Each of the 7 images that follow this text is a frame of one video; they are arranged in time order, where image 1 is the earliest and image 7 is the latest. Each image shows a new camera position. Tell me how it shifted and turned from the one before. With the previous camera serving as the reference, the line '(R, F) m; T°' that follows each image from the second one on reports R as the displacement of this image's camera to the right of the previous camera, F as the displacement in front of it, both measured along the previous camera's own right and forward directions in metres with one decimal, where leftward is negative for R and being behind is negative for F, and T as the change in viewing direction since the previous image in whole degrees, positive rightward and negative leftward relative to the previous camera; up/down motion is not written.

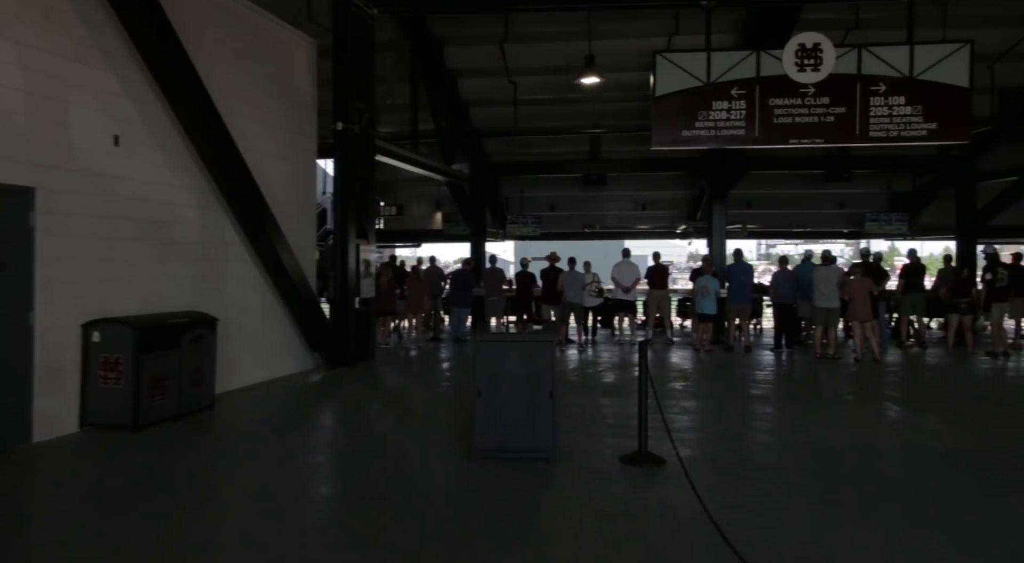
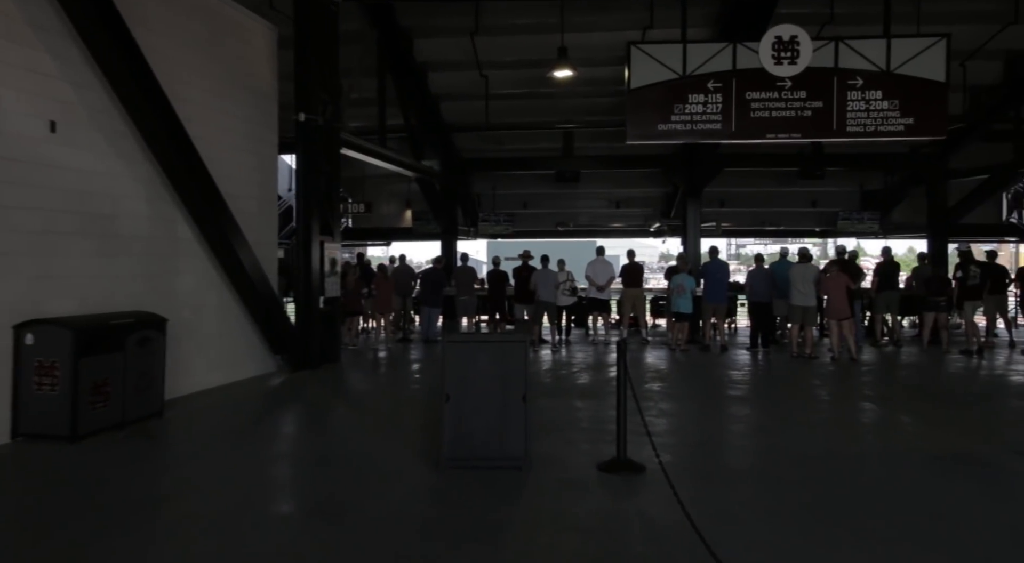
(0.0, +0.3) m; +2°
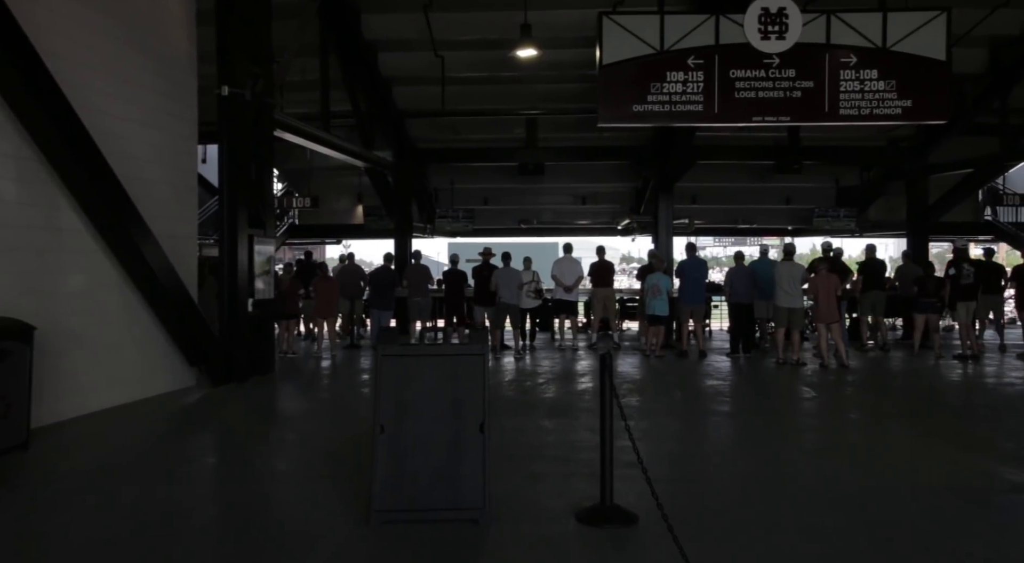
(+0.1, +1.1) m; +3°
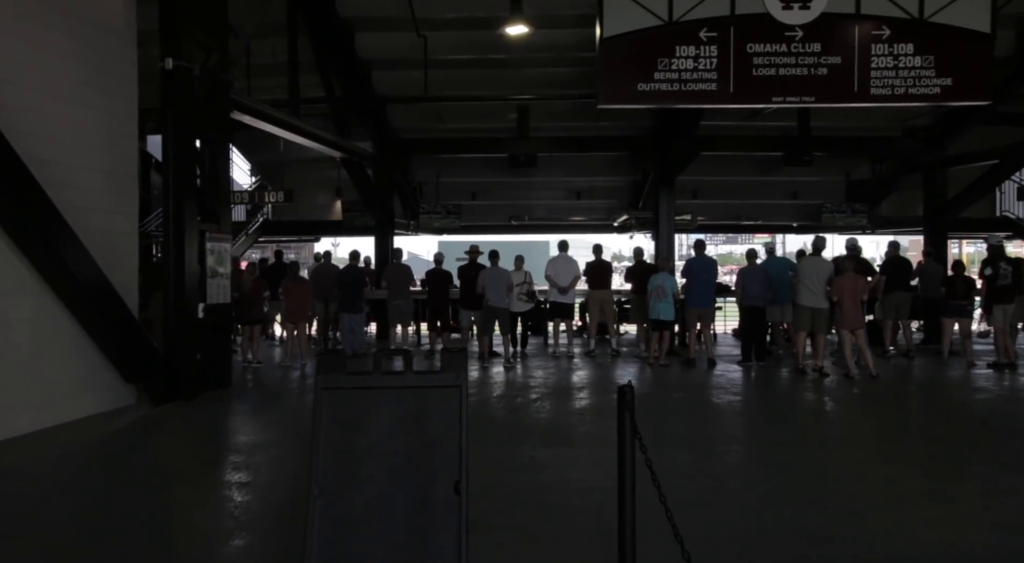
(0.0, +1.0) m; +1°
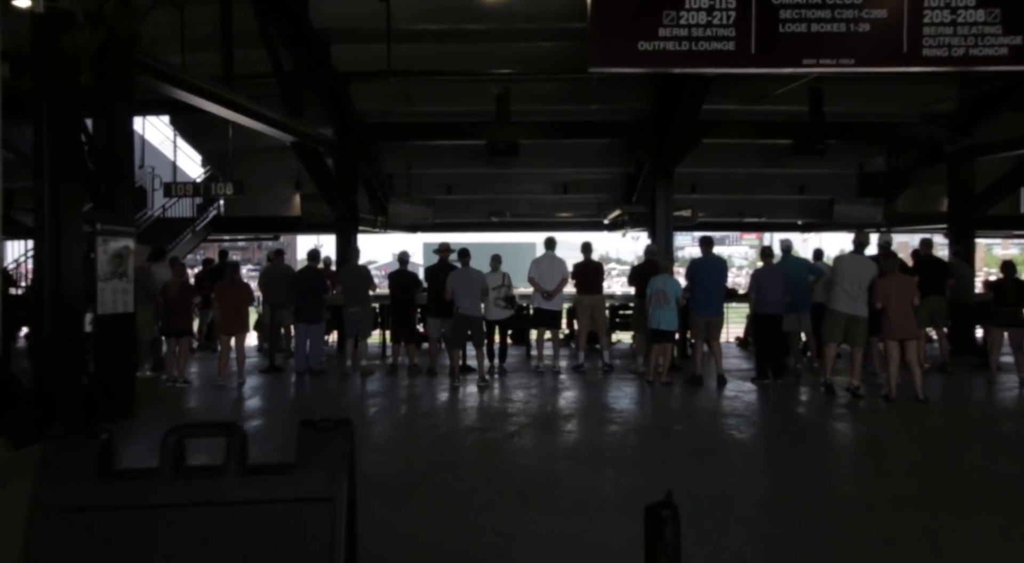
(+0.1, +1.4) m; +1°
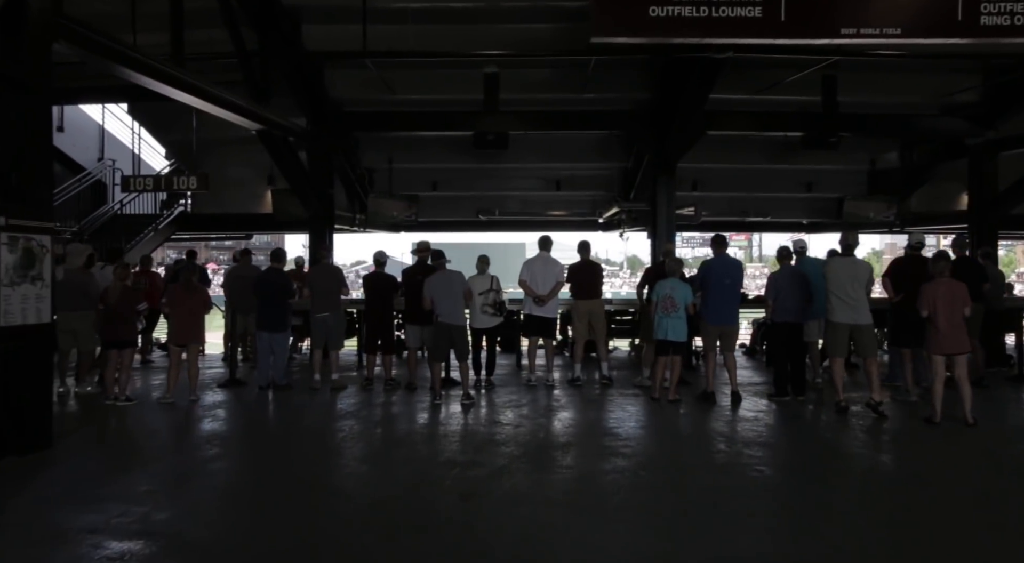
(0.0, +0.9) m; +1°
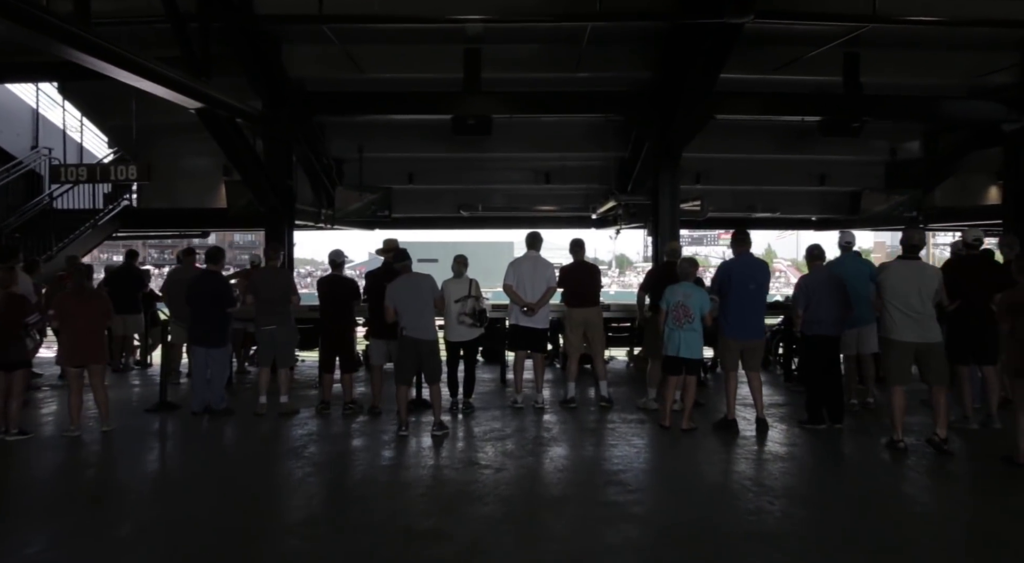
(+0.1, +1.2) m; +1°
